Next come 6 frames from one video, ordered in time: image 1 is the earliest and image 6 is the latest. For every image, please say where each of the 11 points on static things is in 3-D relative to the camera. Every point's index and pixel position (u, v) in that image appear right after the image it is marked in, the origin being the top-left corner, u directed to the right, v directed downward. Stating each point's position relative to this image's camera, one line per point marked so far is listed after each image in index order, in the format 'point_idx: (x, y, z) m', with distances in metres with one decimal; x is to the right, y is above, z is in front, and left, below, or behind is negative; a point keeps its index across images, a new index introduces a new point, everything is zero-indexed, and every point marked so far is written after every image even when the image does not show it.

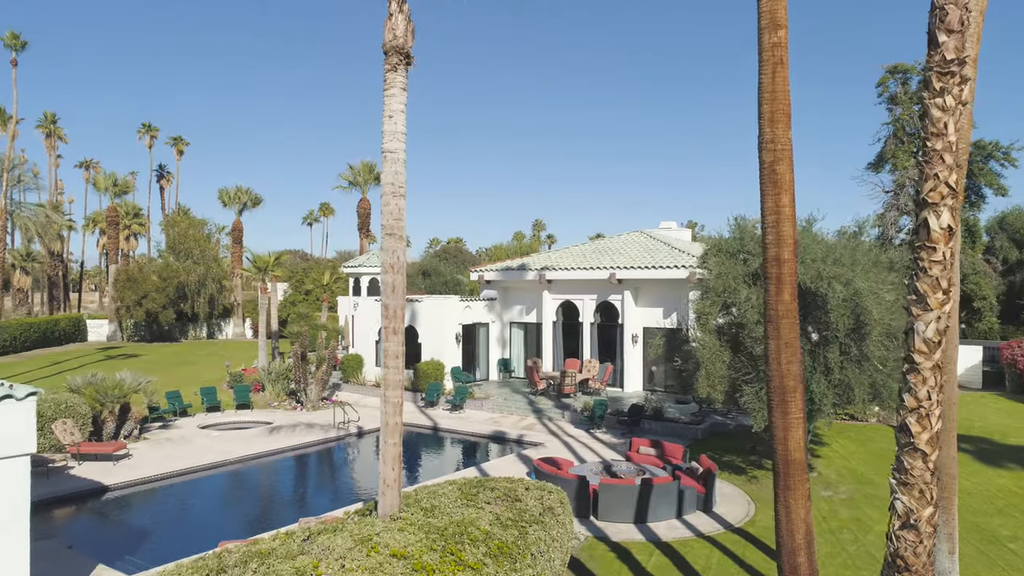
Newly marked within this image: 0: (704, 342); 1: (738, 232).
0: (+4.3, -1.2, +15.3) m
1: (+5.4, +1.4, +16.5) m
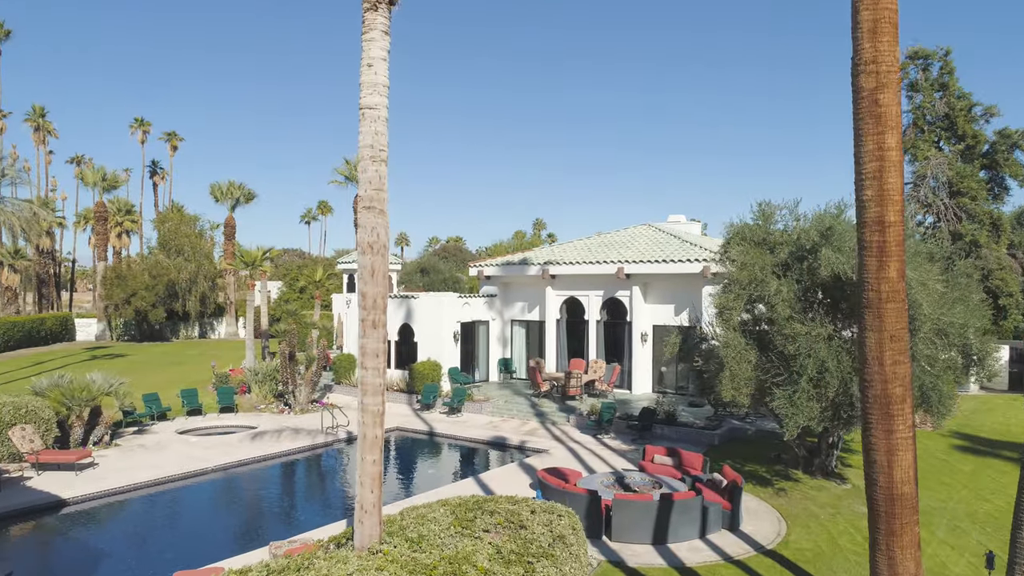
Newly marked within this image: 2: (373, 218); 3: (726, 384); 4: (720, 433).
0: (+4.3, -1.1, +13.7) m
1: (+5.4, +1.5, +14.9) m
2: (-1.5, +0.8, +7.5) m
3: (+4.2, -1.9, +13.5) m
4: (+5.7, -4.0, +18.7) m
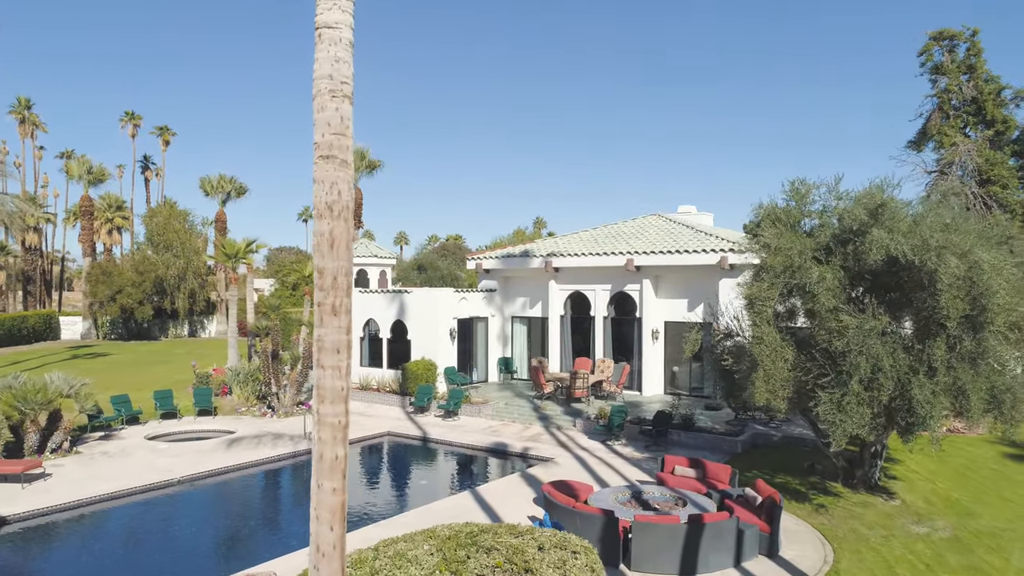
0: (+4.3, -0.8, +12.0) m
1: (+5.5, +1.8, +13.1) m
2: (-1.5, +1.0, +5.8) m
3: (+4.2, -1.7, +11.8) m
4: (+5.7, -3.7, +16.9) m
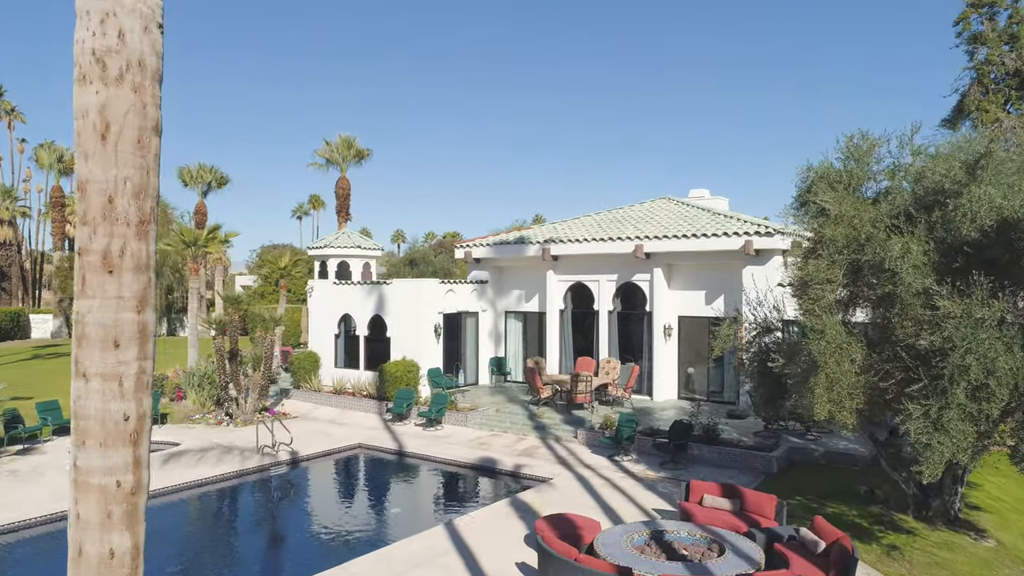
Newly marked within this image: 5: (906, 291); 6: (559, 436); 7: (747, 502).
0: (+4.1, -0.5, +9.1) m
1: (+5.2, +2.0, +10.3) m
2: (-1.7, +1.3, +2.9) m
3: (+4.0, -1.4, +9.0) m
4: (+5.5, -3.4, +14.1) m
5: (+4.9, 0.0, +8.5) m
6: (+1.2, -3.7, +17.3) m
7: (+3.6, -3.2, +10.4) m
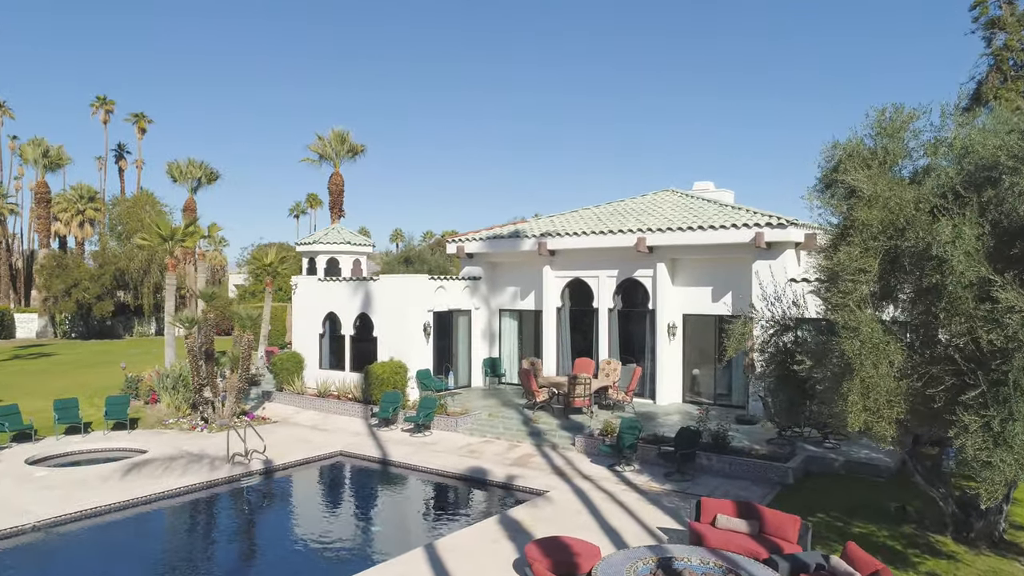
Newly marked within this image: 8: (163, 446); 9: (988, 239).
0: (+3.9, -0.4, +7.9) m
1: (+5.1, +2.2, +9.1) m
2: (-1.9, +1.4, +1.7) m
3: (+3.9, -1.3, +7.7) m
4: (+5.3, -3.3, +12.8) m
5: (+4.7, +0.1, +7.3) m
6: (+1.0, -3.6, +16.0) m
7: (+3.4, -3.1, +9.2) m
8: (-8.3, -3.7, +16.3) m
9: (+5.2, +0.5, +7.5) m
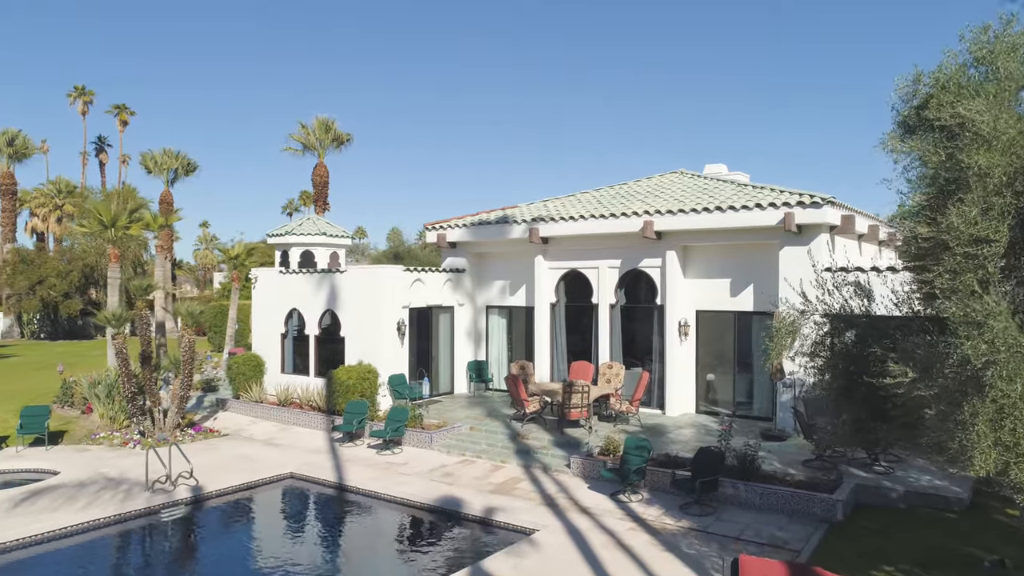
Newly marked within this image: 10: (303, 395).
0: (+3.6, -0.2, +5.3) m
1: (+4.7, +2.3, +6.5) m
2: (-2.2, +1.6, -0.9) m
3: (+3.5, -1.1, +5.1) m
4: (+5.0, -3.2, +10.3) m
5: (+4.4, +0.3, +4.7) m
6: (+0.7, -3.4, +13.5) m
7: (+3.1, -2.9, +6.6) m
8: (-8.6, -3.6, +13.7) m
9: (+4.9, +0.7, +4.9) m
10: (-5.5, -2.8, +18.1) m
